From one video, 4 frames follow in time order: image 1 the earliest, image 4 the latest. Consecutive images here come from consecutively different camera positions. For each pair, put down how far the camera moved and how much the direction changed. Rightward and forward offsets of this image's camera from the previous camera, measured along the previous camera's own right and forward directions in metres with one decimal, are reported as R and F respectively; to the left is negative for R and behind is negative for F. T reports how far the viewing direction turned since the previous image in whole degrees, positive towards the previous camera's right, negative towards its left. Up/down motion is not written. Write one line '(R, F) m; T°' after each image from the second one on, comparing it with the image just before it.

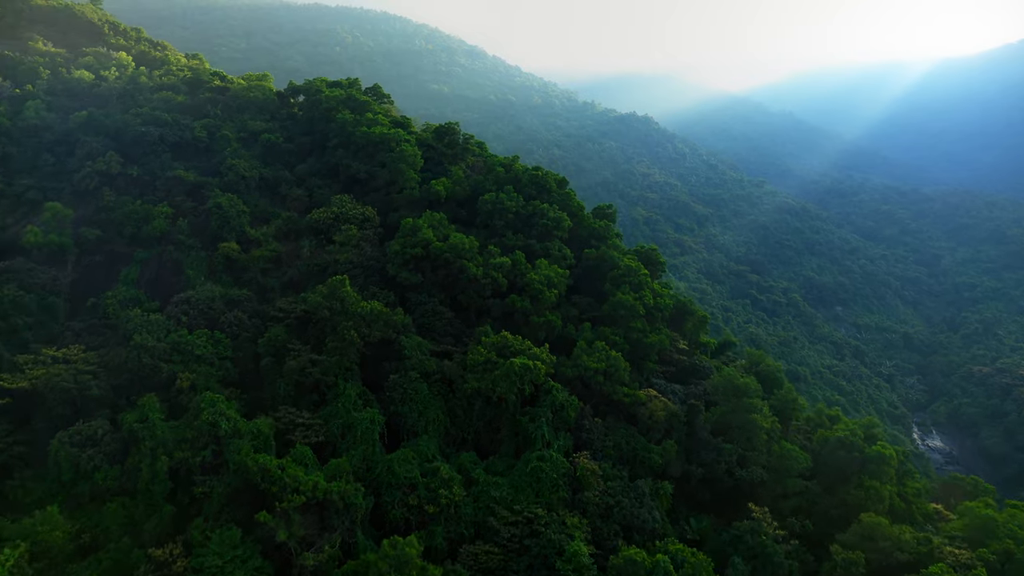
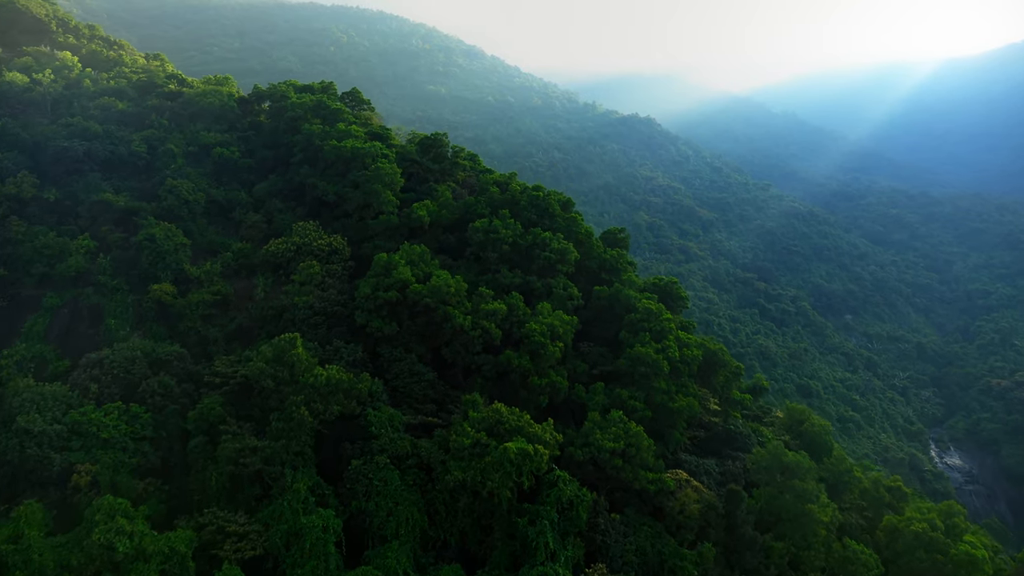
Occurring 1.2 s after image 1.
(+0.1, +3.6) m; 0°
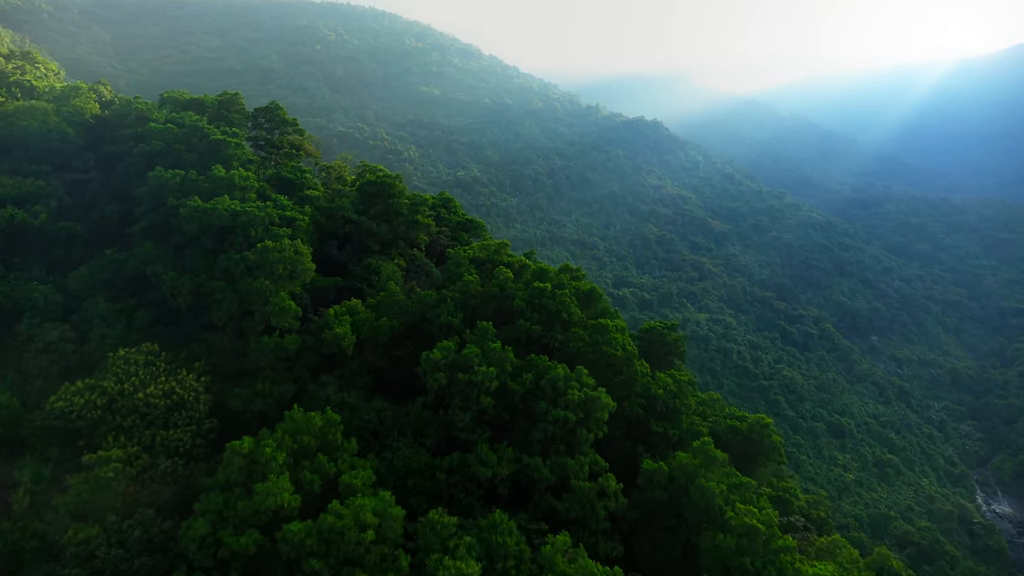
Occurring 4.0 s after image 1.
(+0.3, +8.2) m; 0°
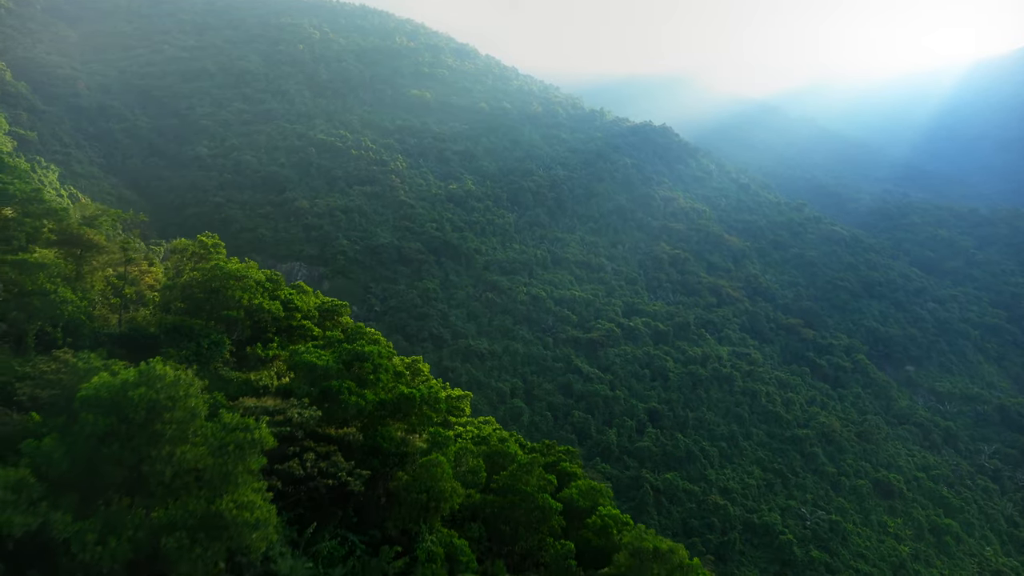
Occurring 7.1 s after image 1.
(+0.3, +9.4) m; 0°
